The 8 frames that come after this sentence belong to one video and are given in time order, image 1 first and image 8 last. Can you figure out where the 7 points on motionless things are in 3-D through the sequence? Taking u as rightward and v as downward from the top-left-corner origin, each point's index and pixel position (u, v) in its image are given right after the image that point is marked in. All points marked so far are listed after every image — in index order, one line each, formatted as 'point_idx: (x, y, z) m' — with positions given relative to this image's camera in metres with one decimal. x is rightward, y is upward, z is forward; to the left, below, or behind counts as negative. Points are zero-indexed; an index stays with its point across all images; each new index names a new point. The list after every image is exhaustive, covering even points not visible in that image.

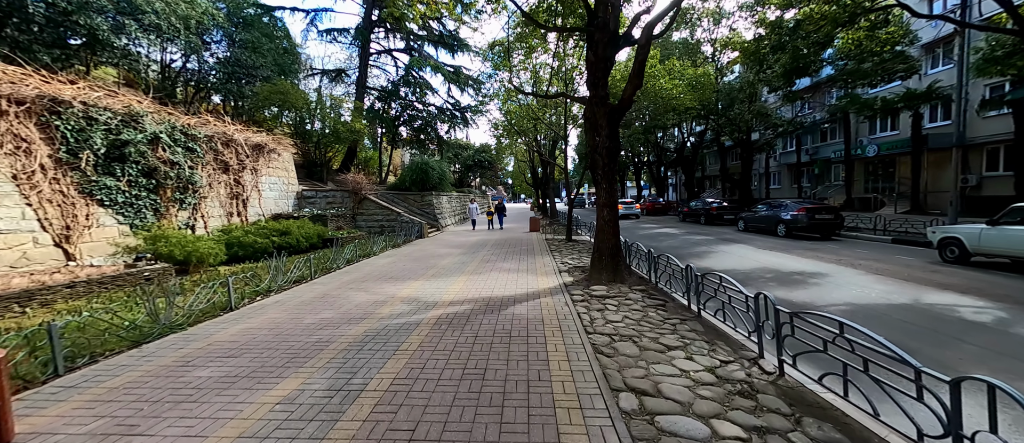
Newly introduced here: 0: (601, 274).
0: (+1.7, -1.0, +6.5) m
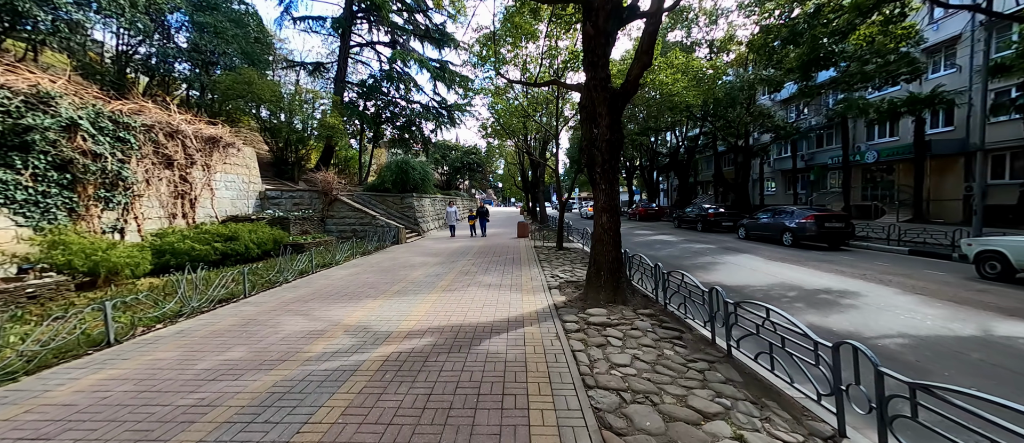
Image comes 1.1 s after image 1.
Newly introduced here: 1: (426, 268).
0: (+1.4, -1.2, +5.4) m
1: (-2.1, -1.1, +8.0) m
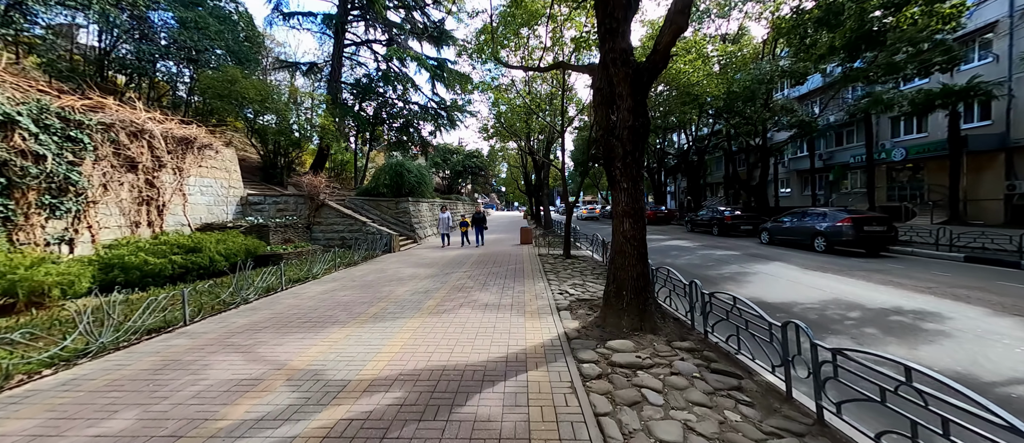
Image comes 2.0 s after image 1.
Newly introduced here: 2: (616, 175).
0: (+1.4, -1.3, +4.3) m
1: (-2.1, -1.3, +7.0) m
2: (+1.4, +0.6, +4.3) m
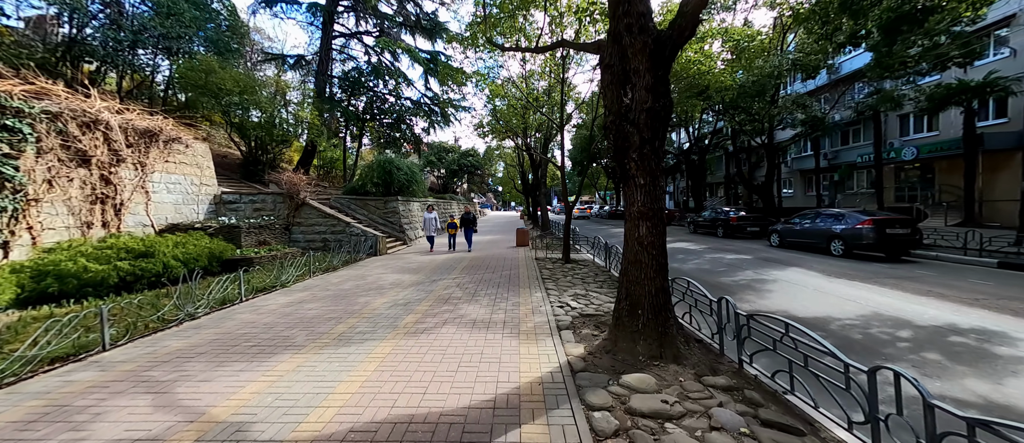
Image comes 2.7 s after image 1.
0: (+1.3, -1.3, +3.5) m
1: (-2.2, -1.3, +6.2) m
2: (+1.3, +0.6, +3.6) m
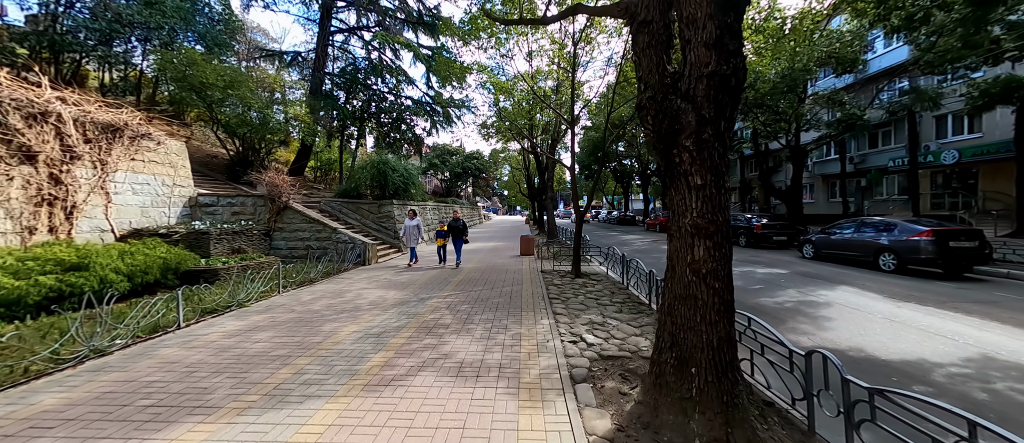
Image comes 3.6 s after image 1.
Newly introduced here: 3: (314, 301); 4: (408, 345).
0: (+1.3, -1.4, +2.4) m
1: (-2.2, -1.5, +5.1) m
2: (+1.3, +0.4, +2.5) m
3: (-3.5, -1.4, +5.9) m
4: (-1.3, -1.5, +4.1) m
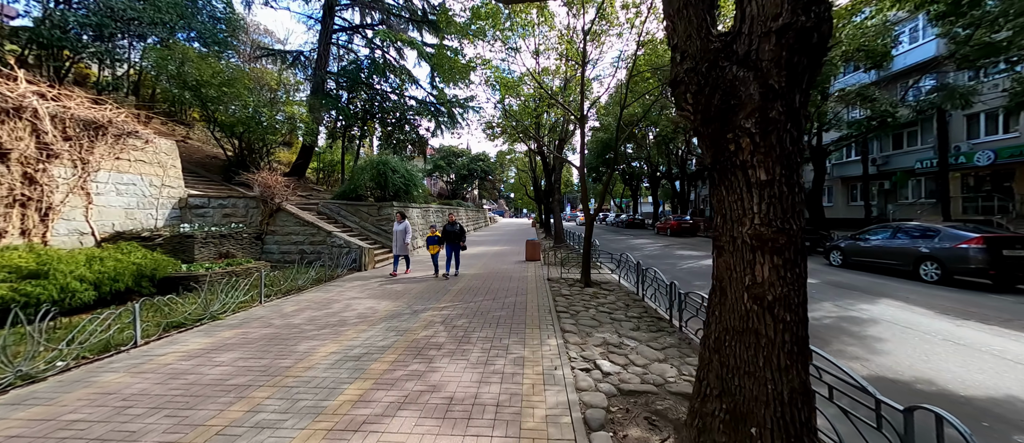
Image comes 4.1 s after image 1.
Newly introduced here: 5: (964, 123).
0: (+1.3, -1.5, +1.7) m
1: (-2.1, -1.5, +4.5) m
2: (+1.3, +0.4, +1.8) m
3: (-3.5, -1.5, +5.4) m
4: (-1.3, -1.6, +3.5) m
5: (+22.4, +4.9, +16.4) m
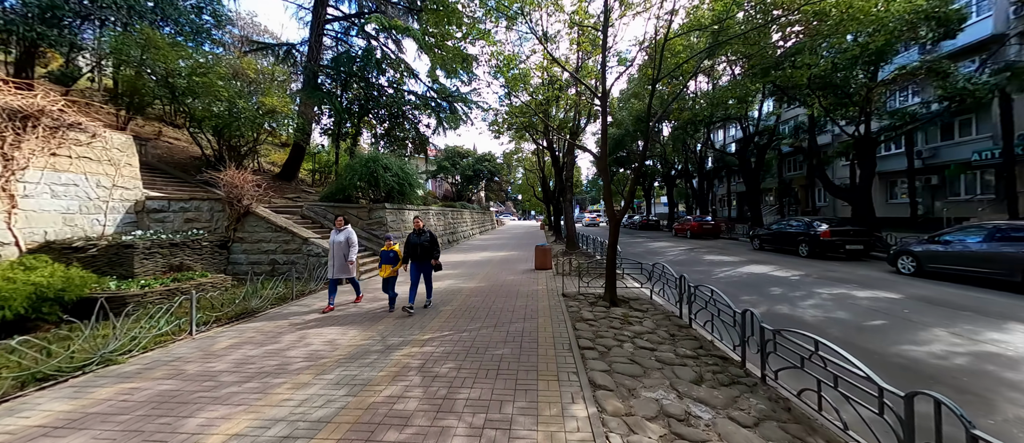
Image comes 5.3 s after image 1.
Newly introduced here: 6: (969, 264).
0: (+1.2, -1.5, +0.3) m
1: (-2.1, -1.6, +3.1) m
2: (+1.2, +0.4, +0.4) m
3: (-3.4, -1.6, +4.0) m
4: (-1.2, -1.6, +2.1) m
5: (+22.6, +5.0, +14.4) m
6: (+10.4, -1.0, +7.5) m
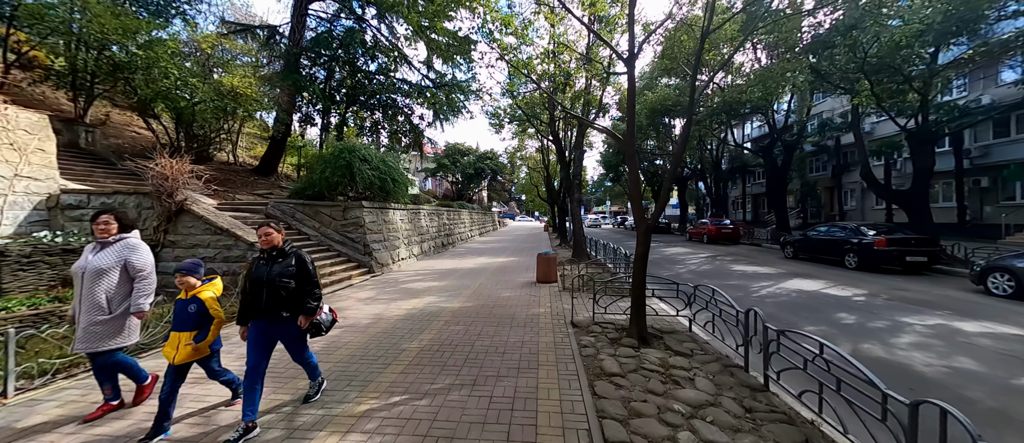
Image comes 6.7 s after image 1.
0: (+1.1, -1.6, -1.4) m
1: (-2.2, -1.6, +1.5) m
2: (+1.1, +0.3, -1.3) m
3: (-3.5, -1.6, +2.4) m
4: (-1.4, -1.6, +0.5) m
5: (+22.7, +4.6, +12.5) m
6: (+10.3, -1.2, +5.8) m
